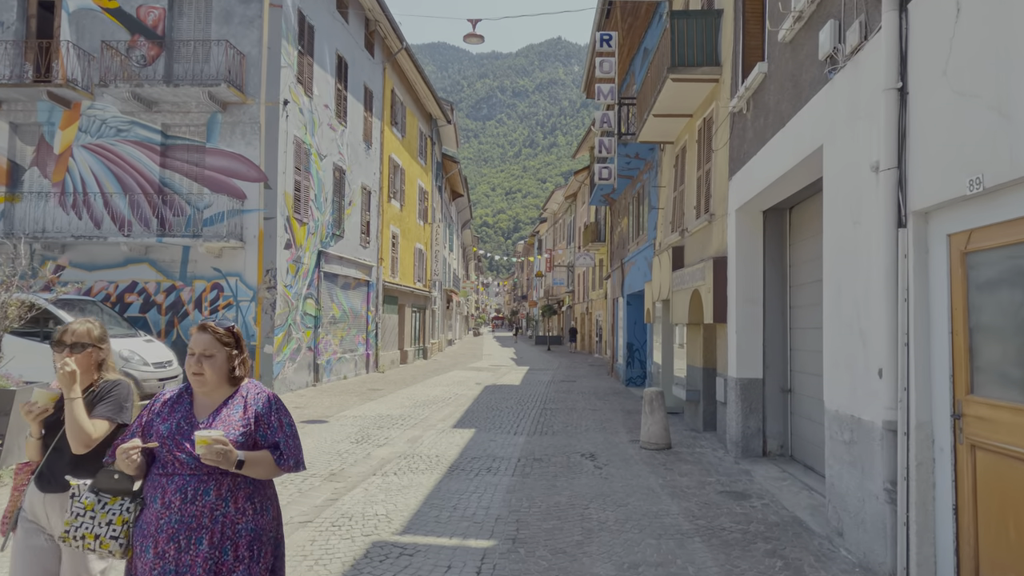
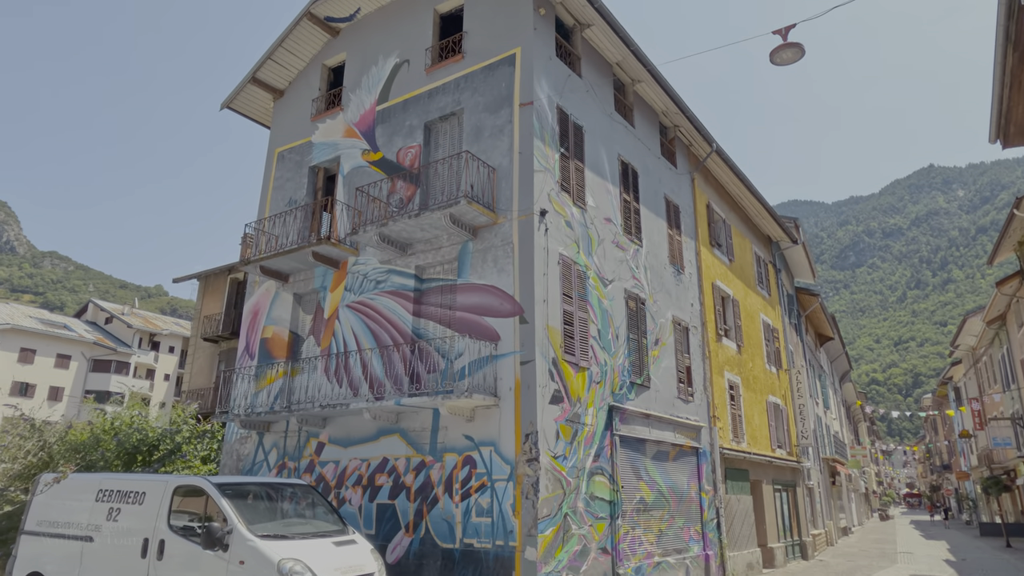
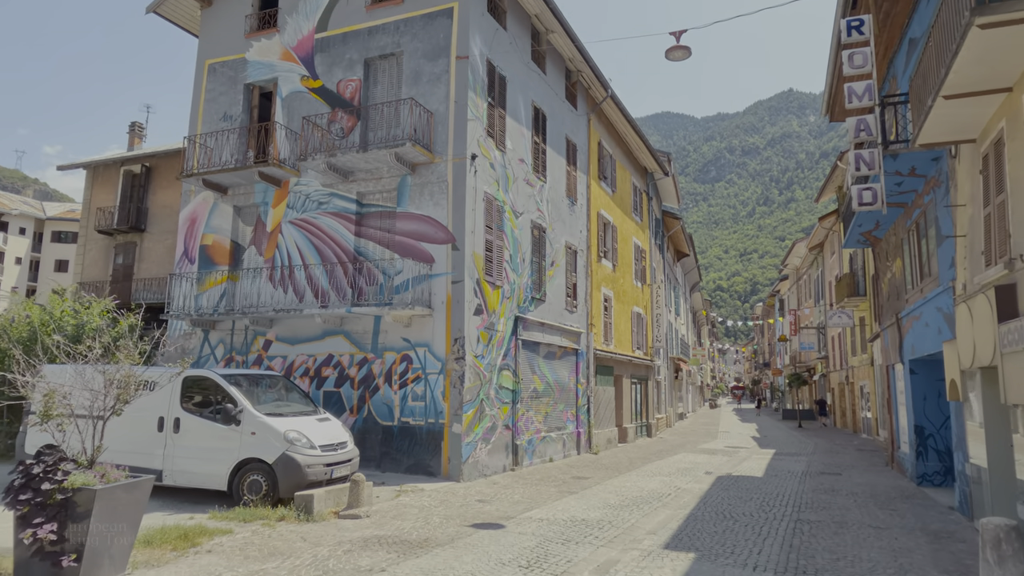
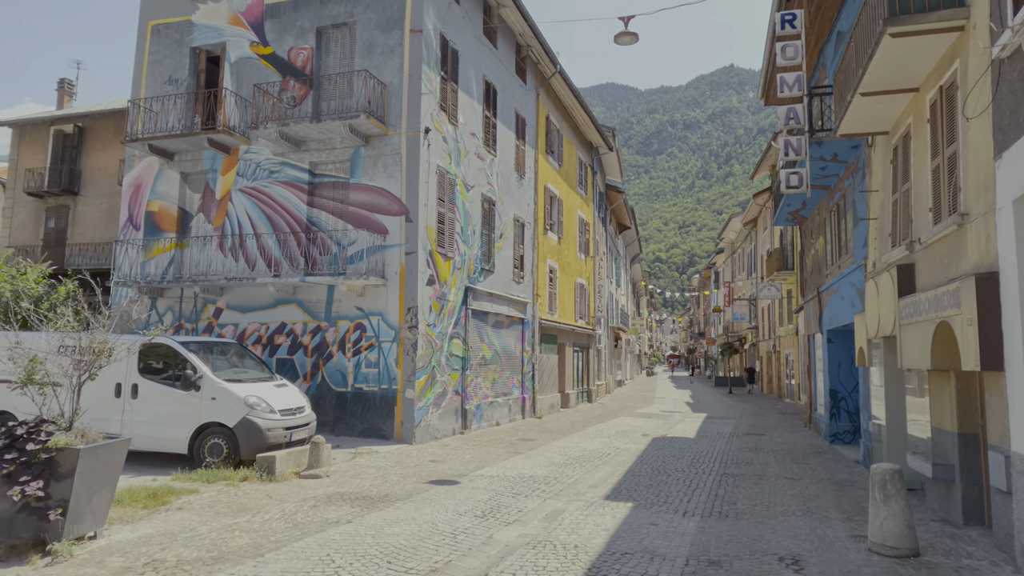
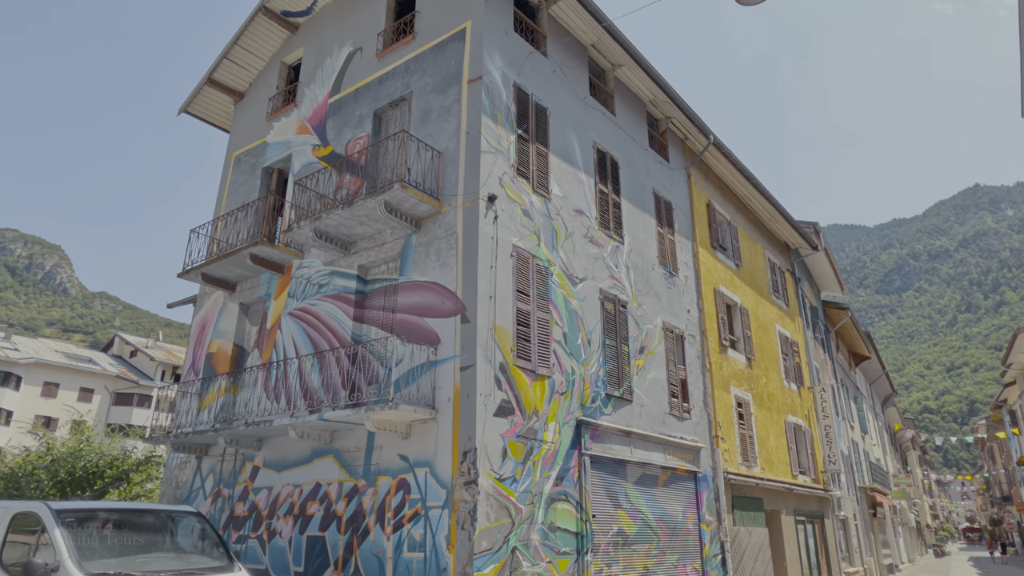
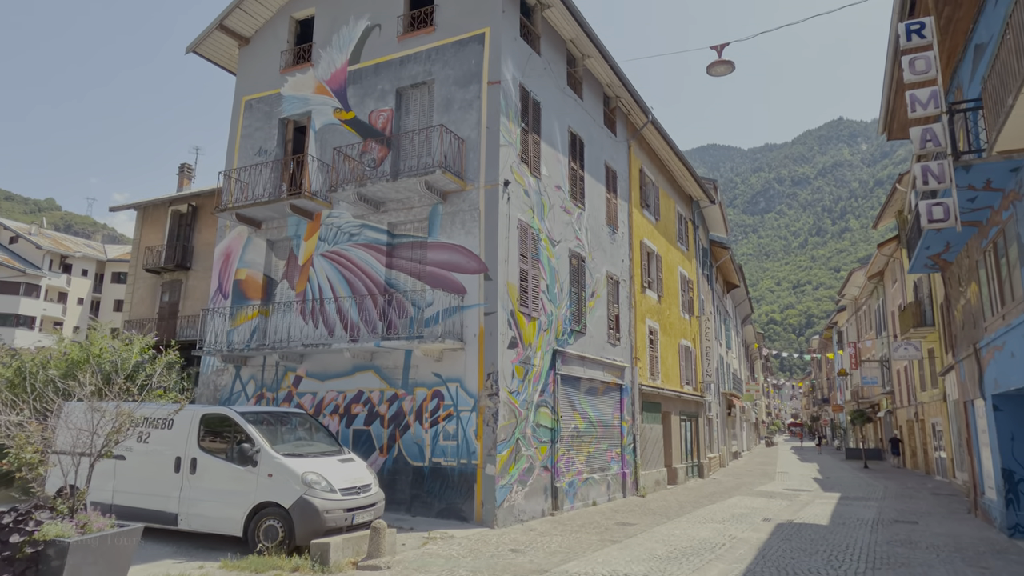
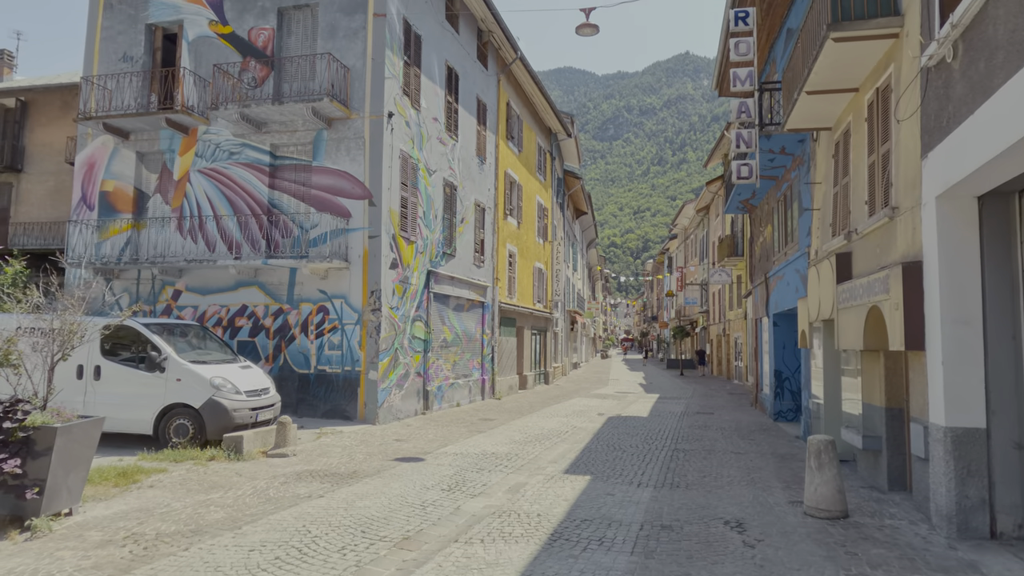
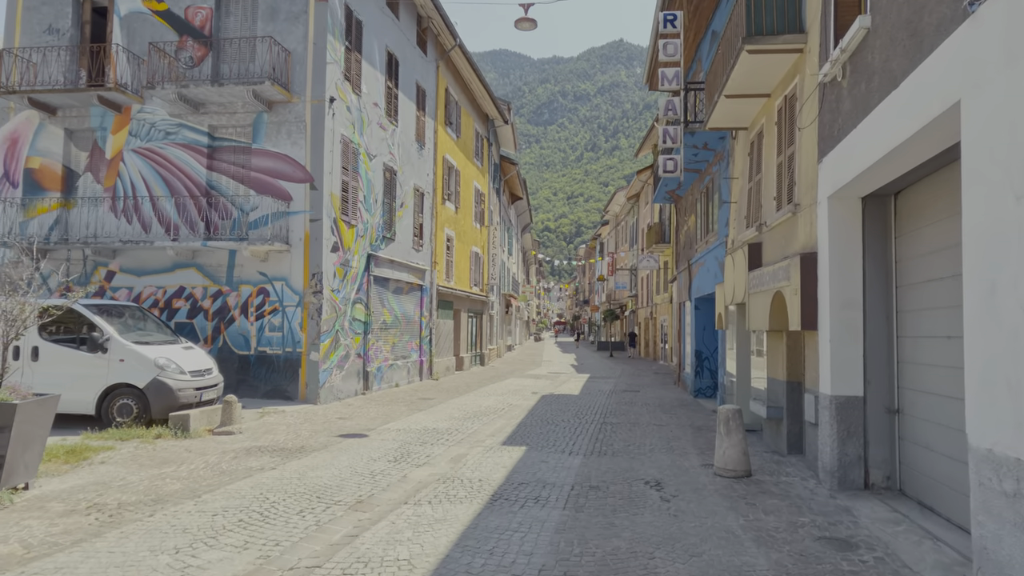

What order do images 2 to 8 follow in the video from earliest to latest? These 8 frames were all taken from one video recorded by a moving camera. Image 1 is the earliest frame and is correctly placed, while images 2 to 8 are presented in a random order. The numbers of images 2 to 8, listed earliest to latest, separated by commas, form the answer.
8, 7, 4, 3, 6, 2, 5
